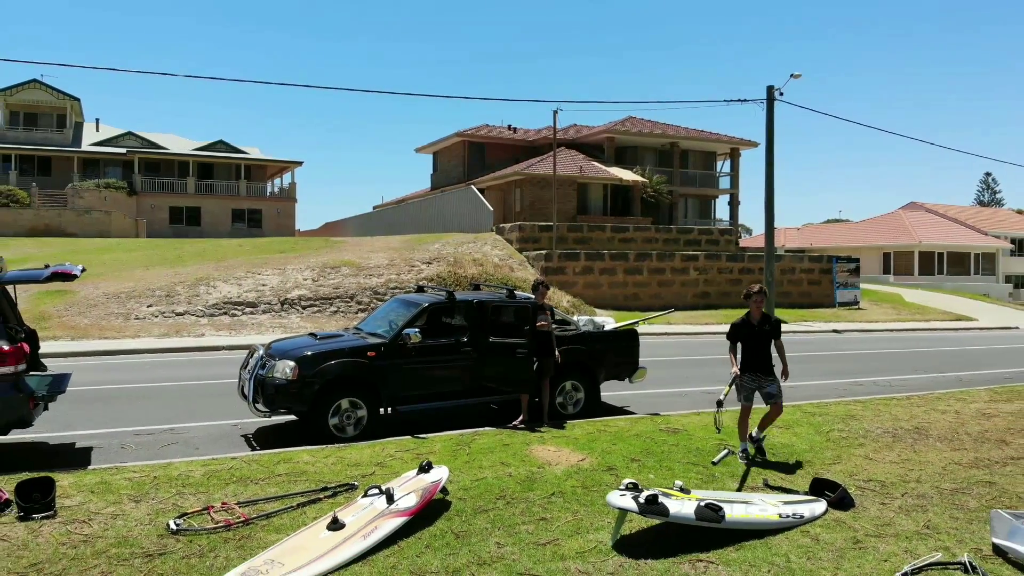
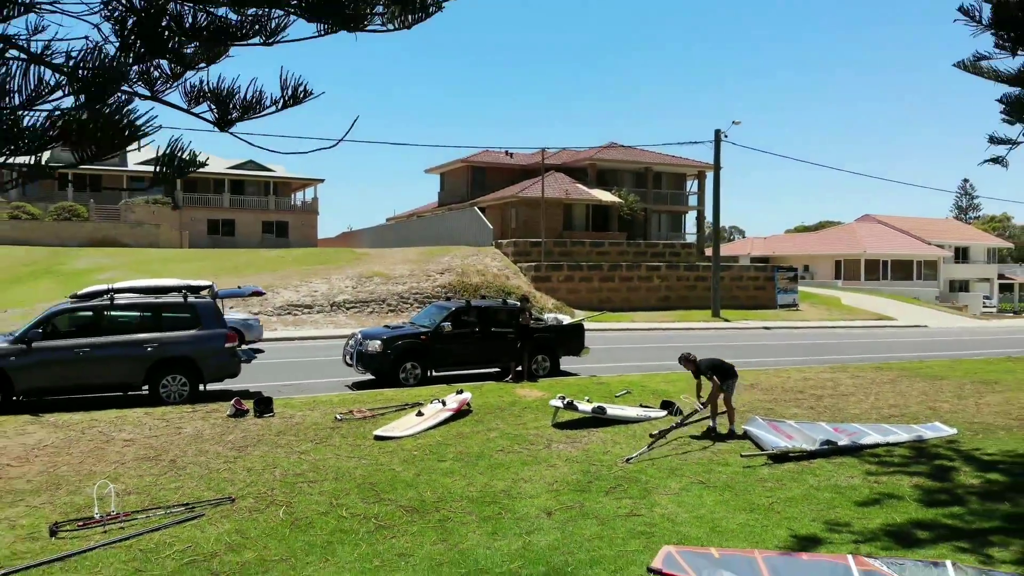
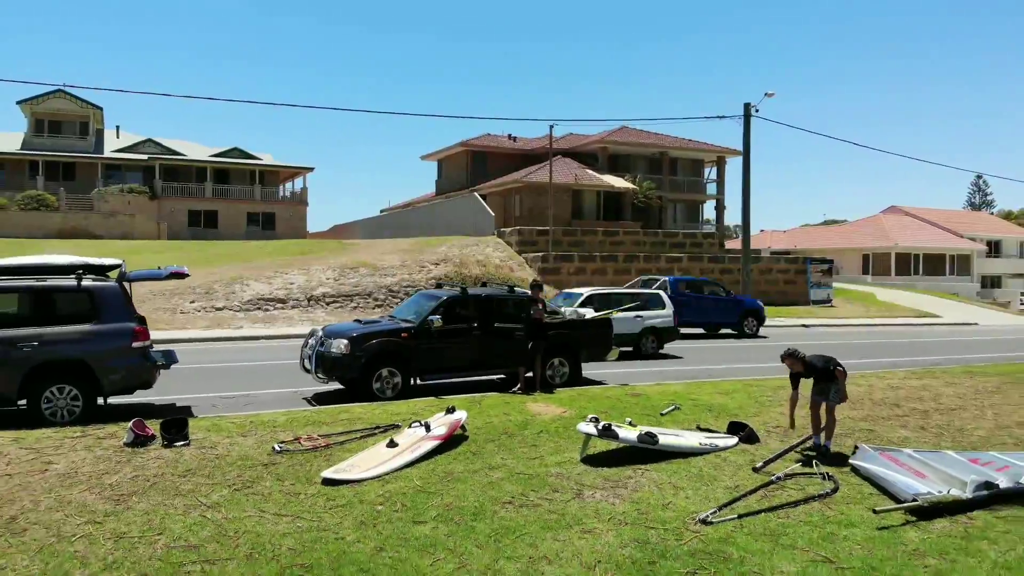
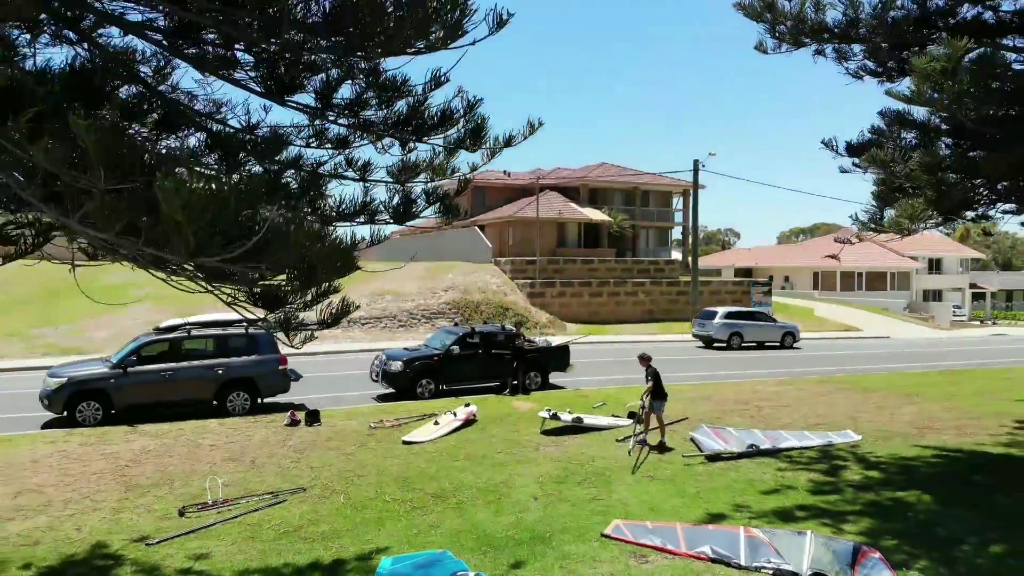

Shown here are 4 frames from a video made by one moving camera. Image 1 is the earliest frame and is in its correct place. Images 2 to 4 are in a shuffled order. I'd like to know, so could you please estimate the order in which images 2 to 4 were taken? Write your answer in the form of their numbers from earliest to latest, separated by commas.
3, 2, 4
